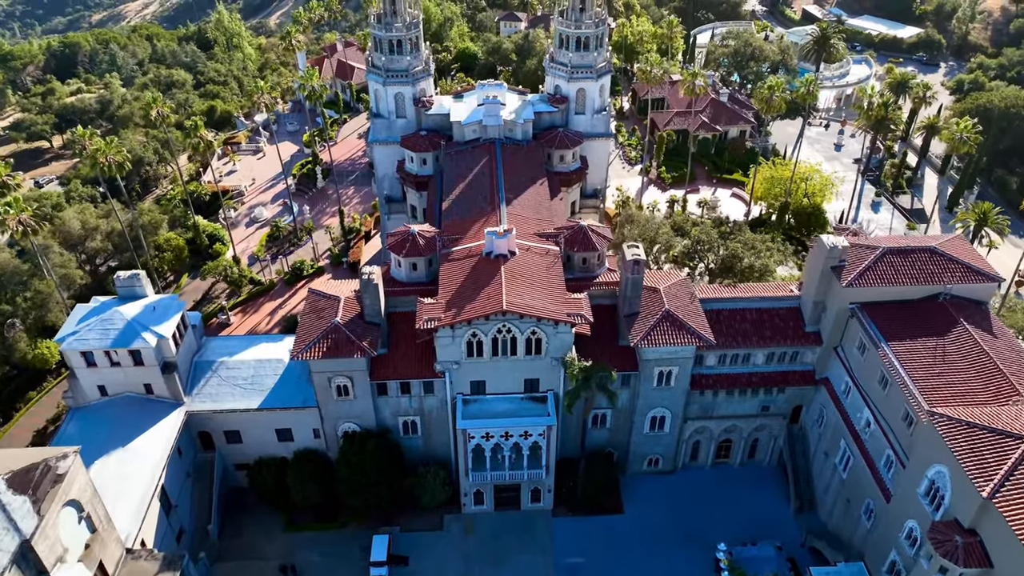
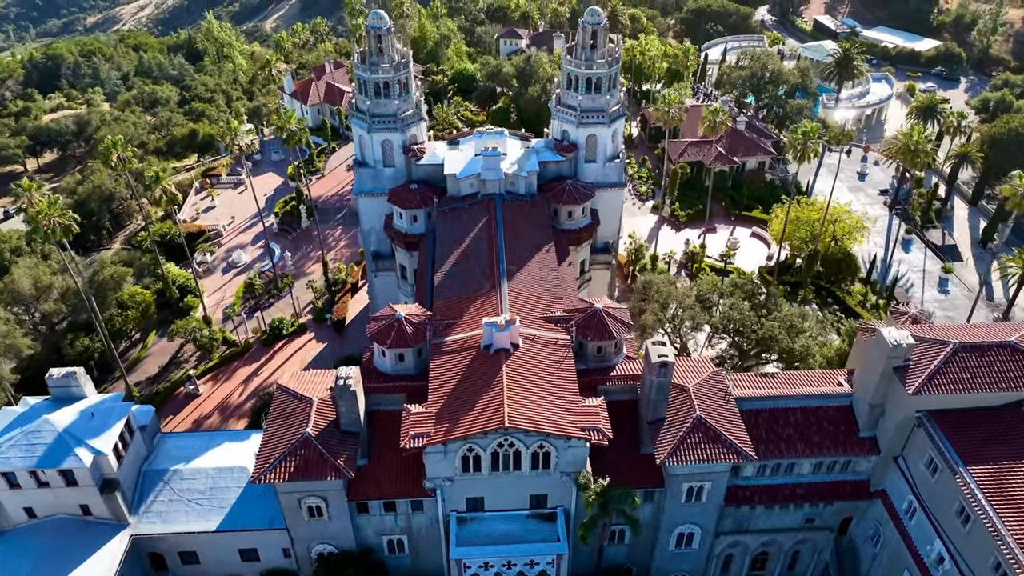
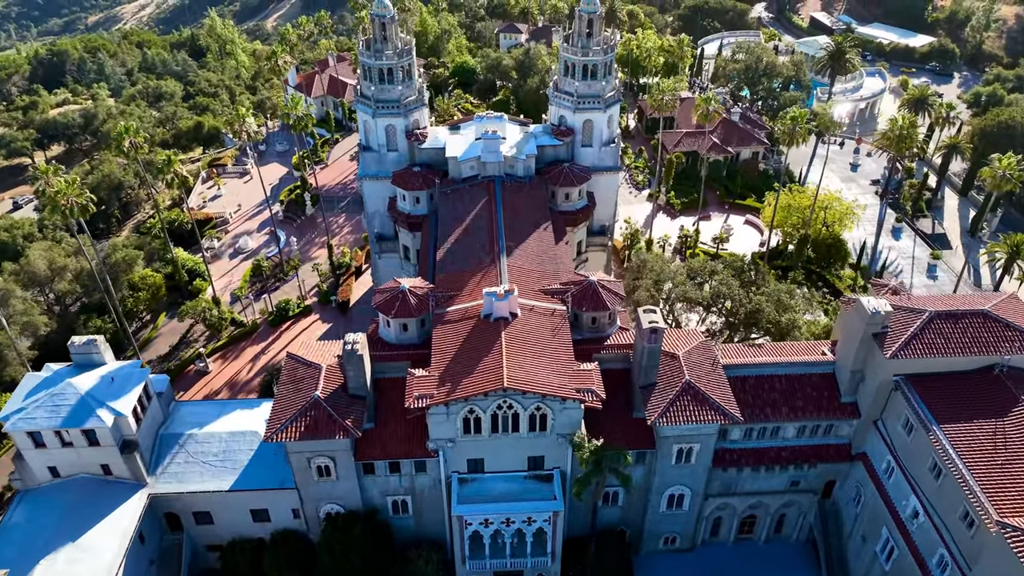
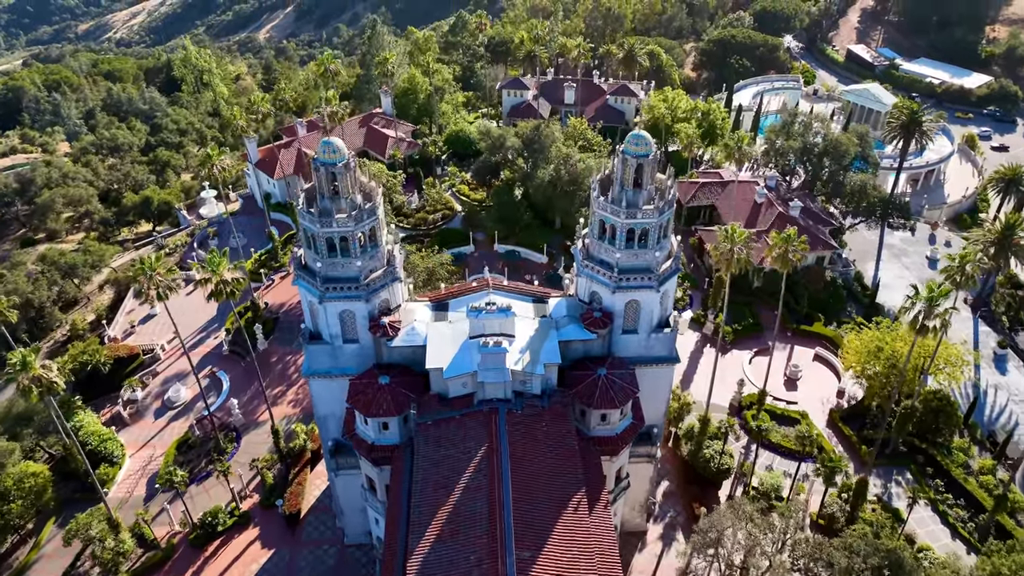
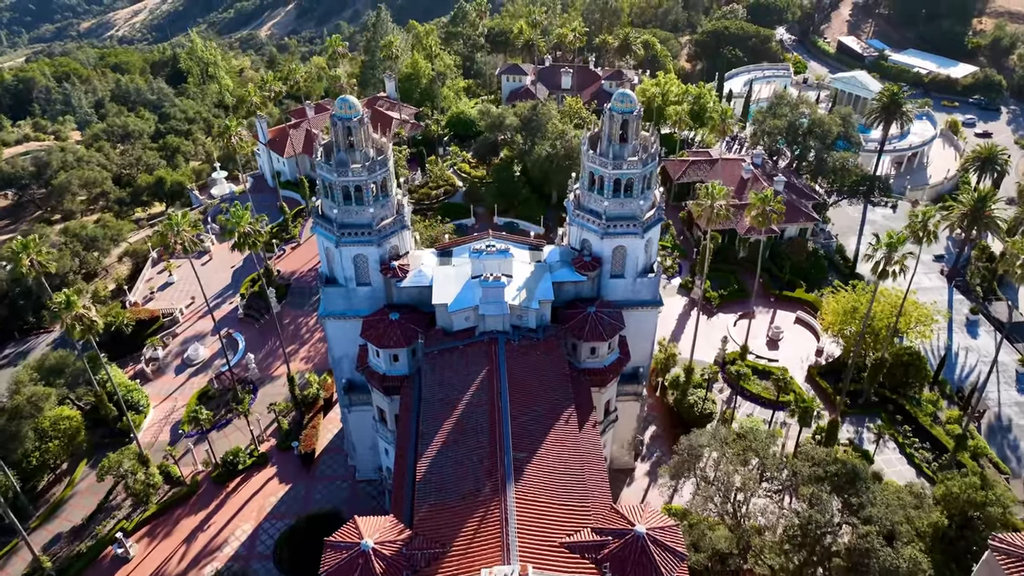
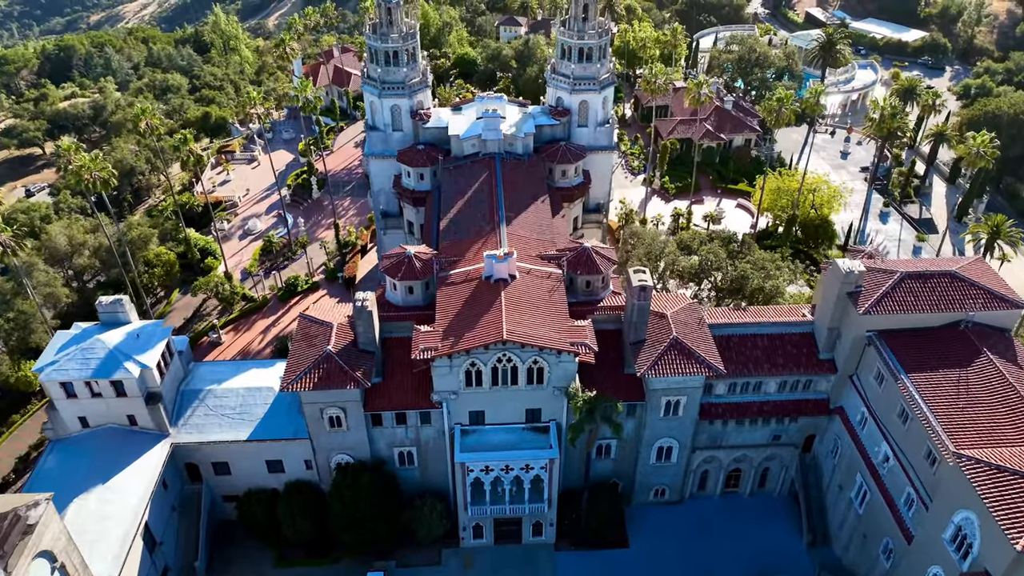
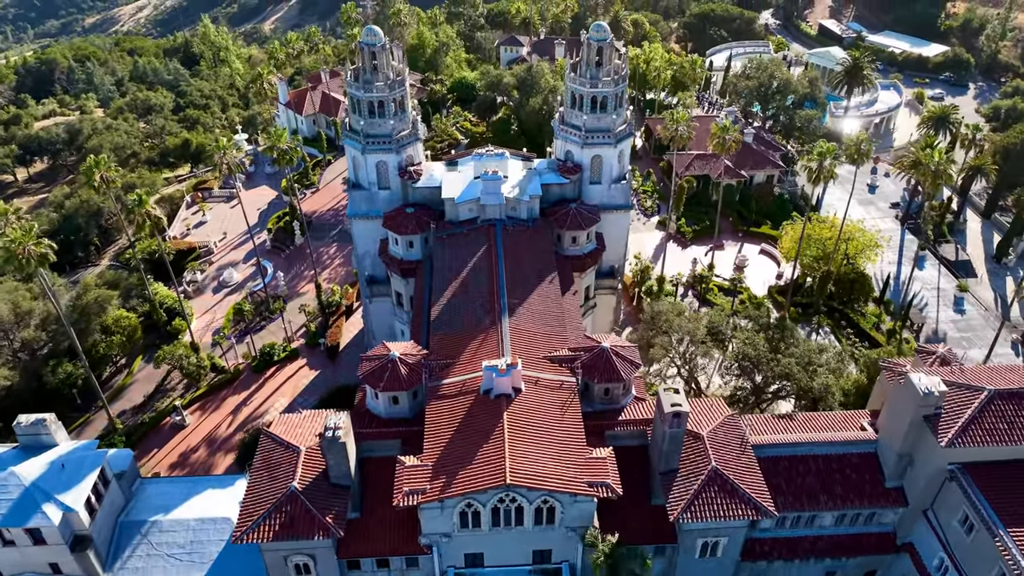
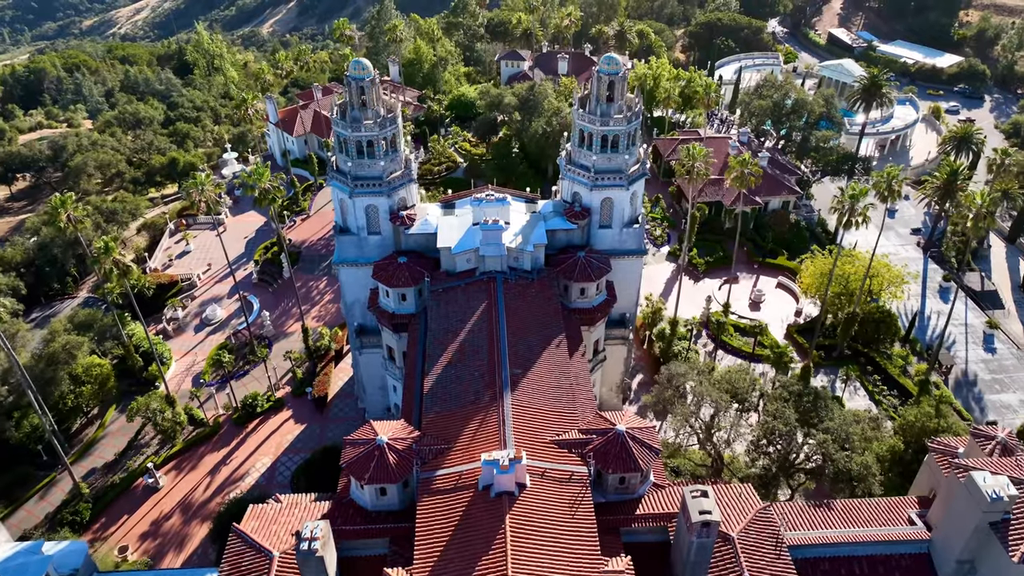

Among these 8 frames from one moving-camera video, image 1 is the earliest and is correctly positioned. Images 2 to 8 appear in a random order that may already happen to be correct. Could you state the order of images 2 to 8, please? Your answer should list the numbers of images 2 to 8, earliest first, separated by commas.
6, 3, 2, 7, 8, 5, 4
